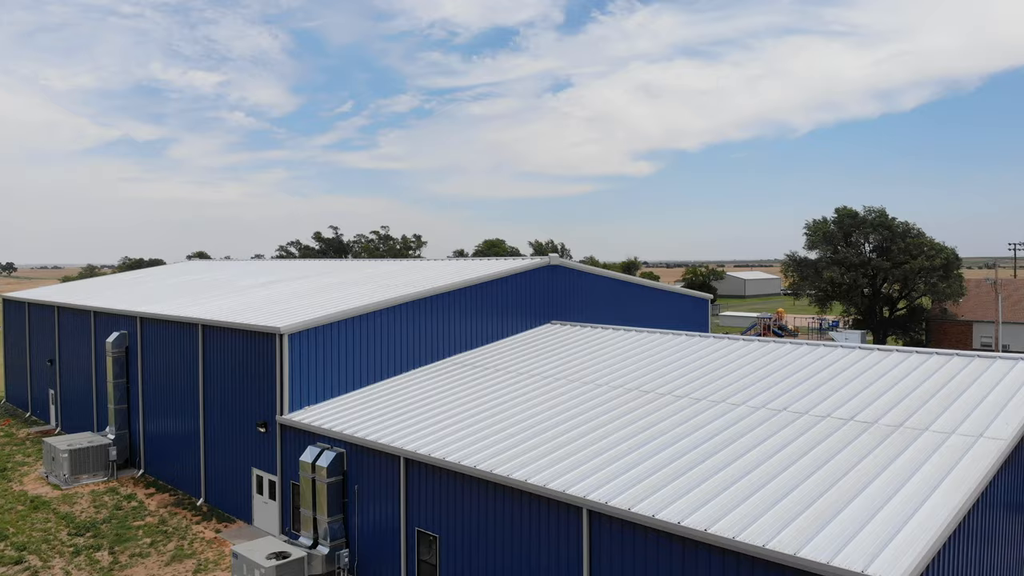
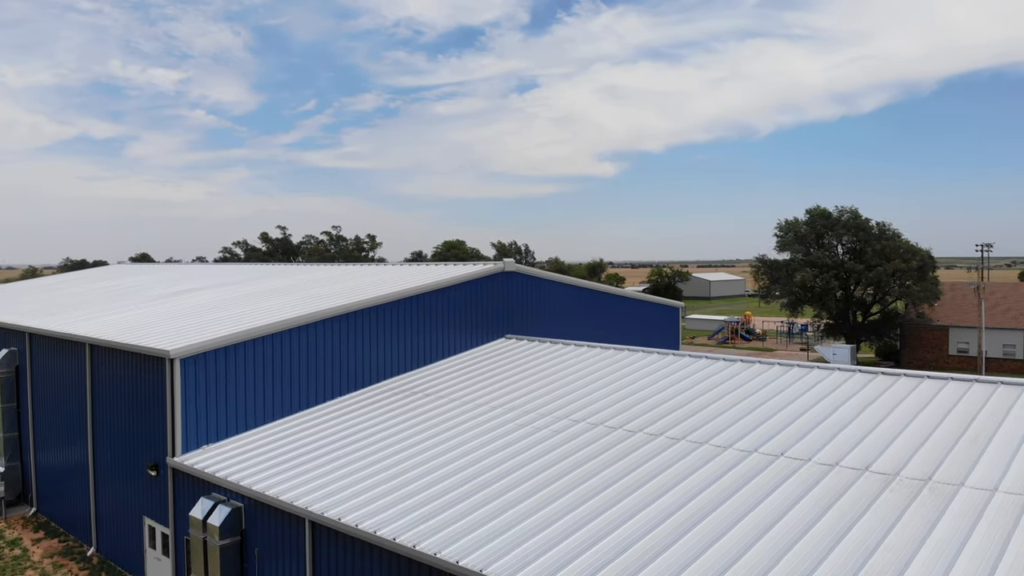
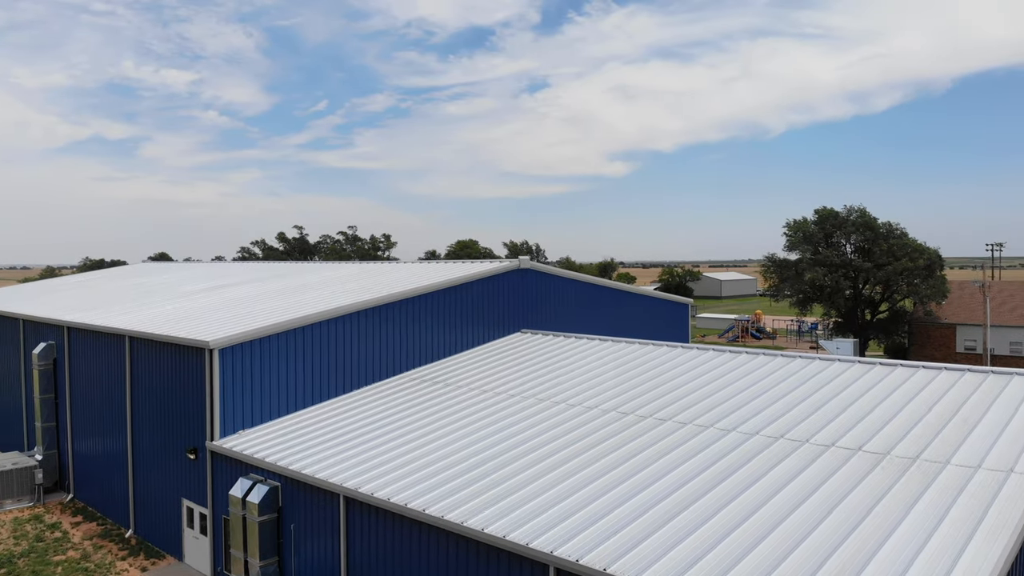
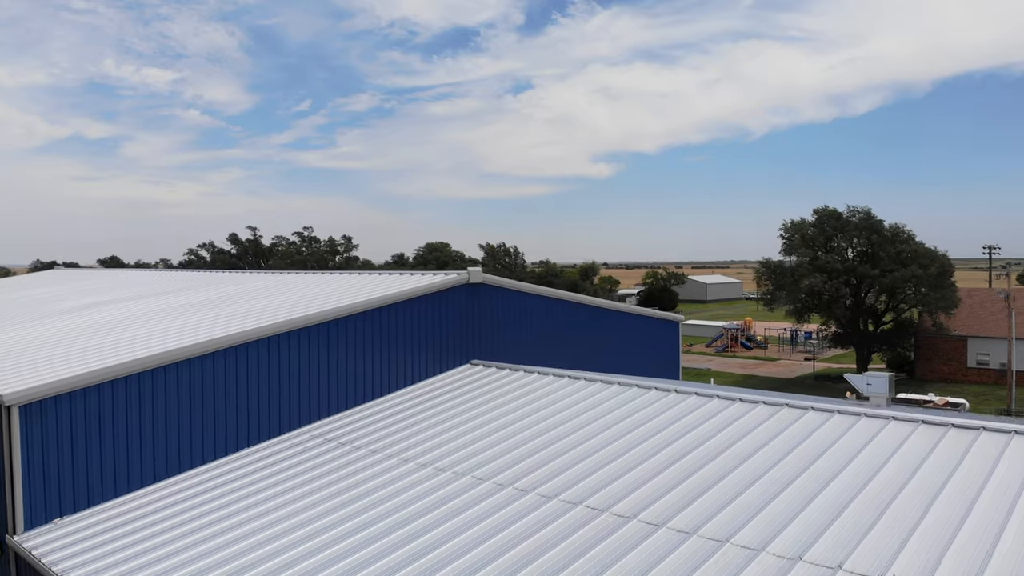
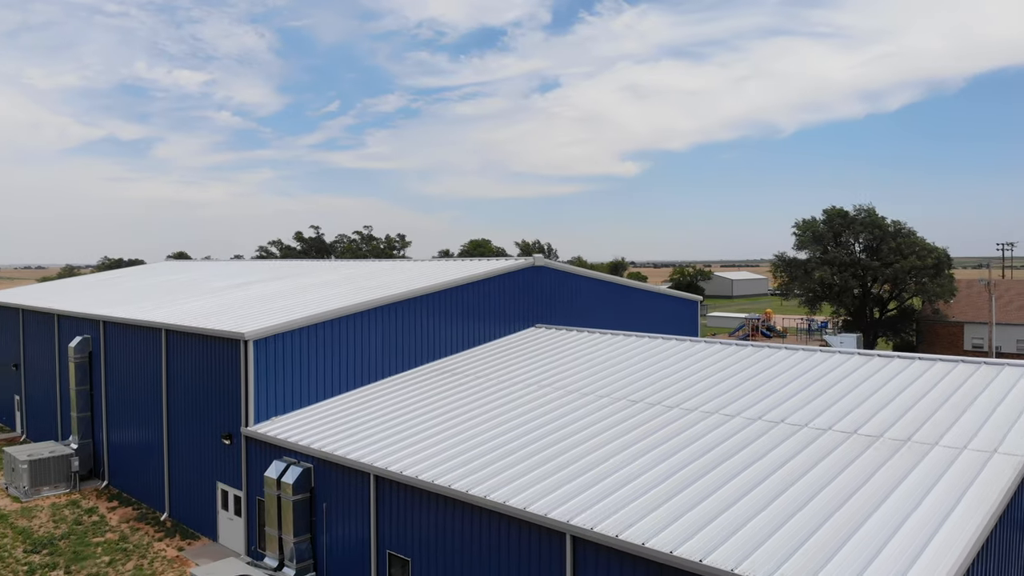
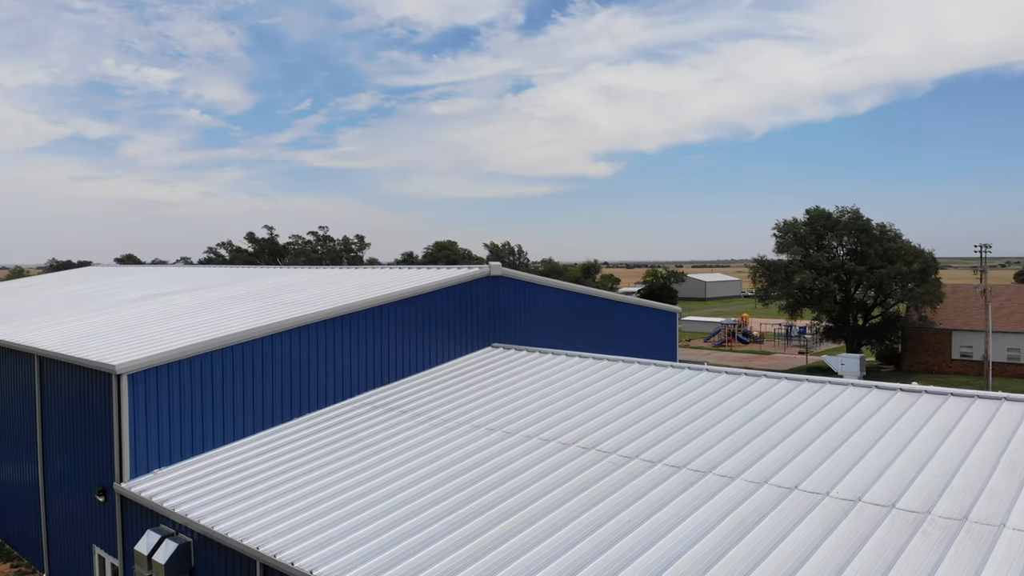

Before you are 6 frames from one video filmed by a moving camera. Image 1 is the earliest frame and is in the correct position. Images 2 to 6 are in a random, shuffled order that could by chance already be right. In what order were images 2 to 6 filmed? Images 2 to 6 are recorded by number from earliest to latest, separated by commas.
5, 3, 2, 6, 4
